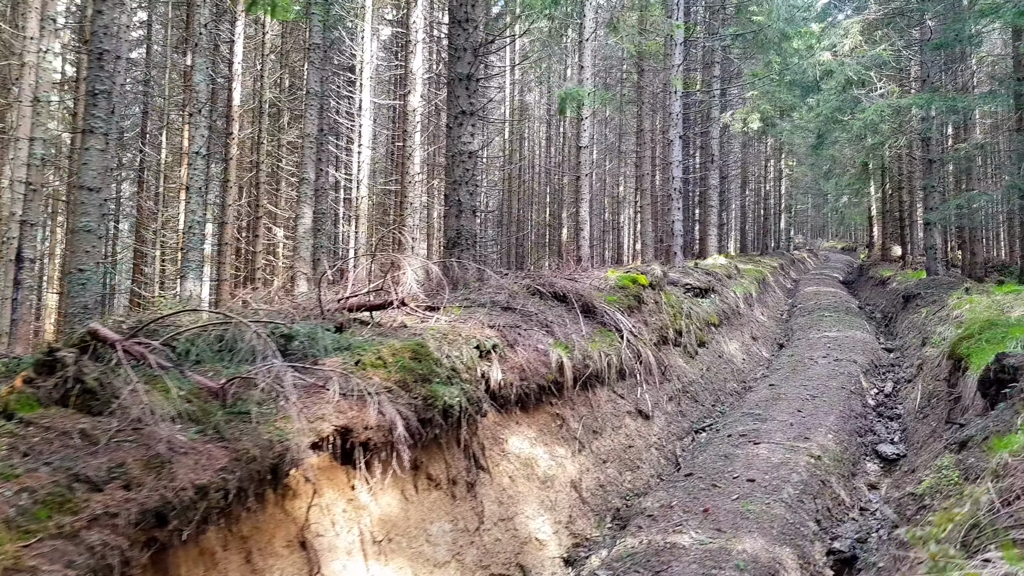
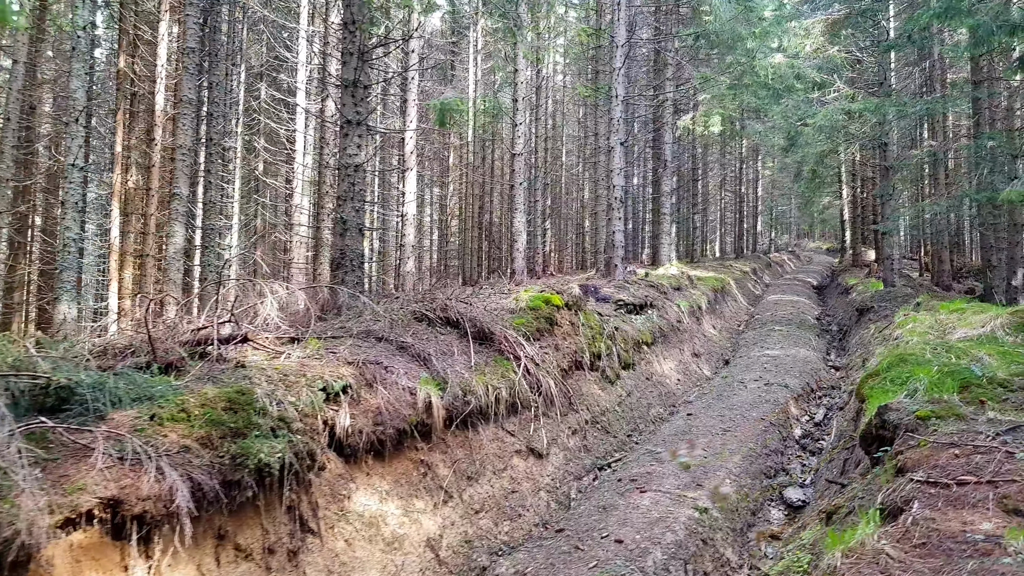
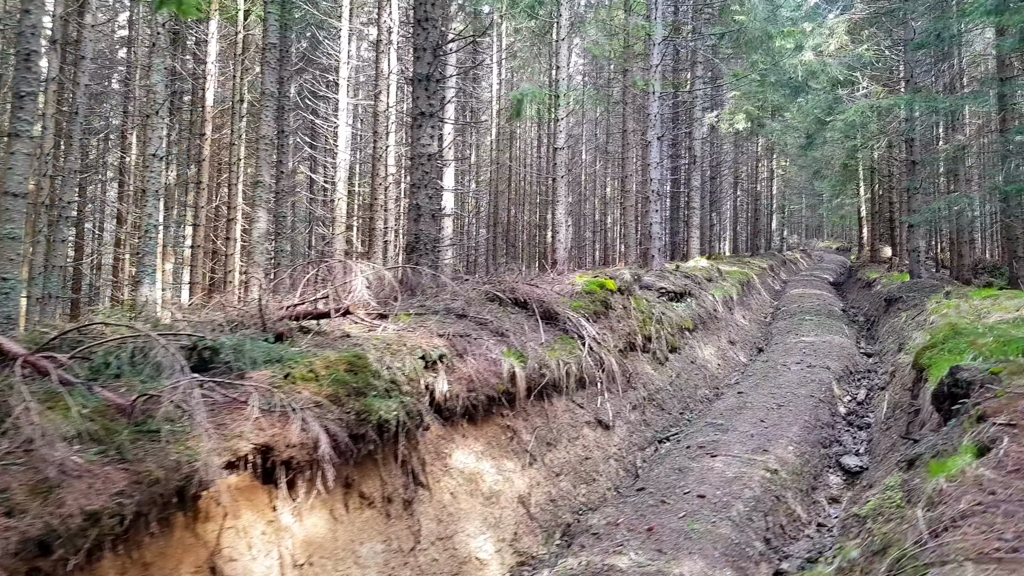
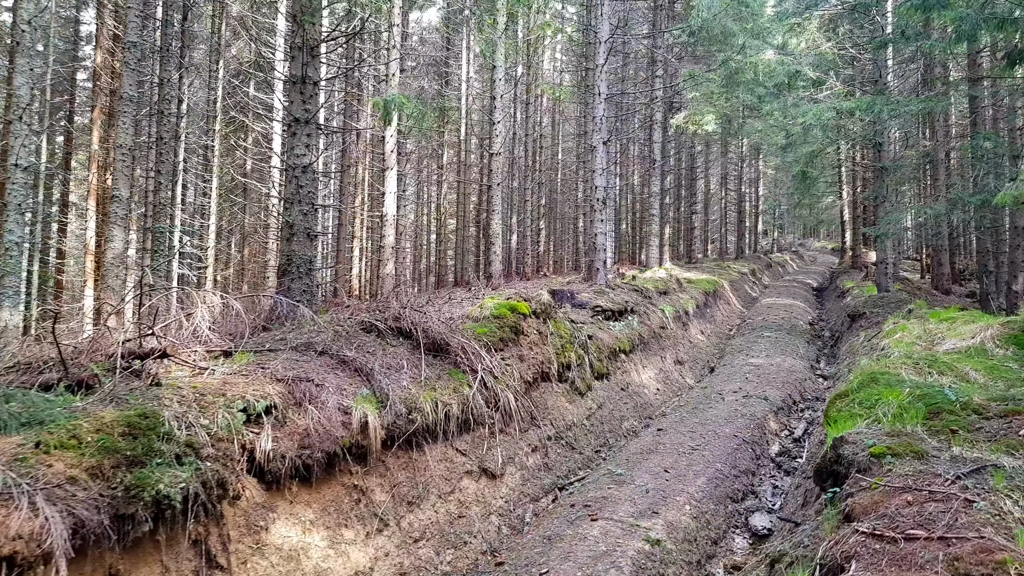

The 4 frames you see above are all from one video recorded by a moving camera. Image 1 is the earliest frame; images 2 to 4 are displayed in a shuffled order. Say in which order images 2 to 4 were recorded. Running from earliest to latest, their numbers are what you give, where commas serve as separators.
3, 2, 4
